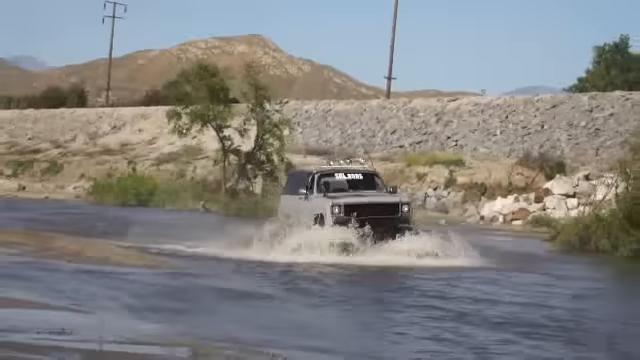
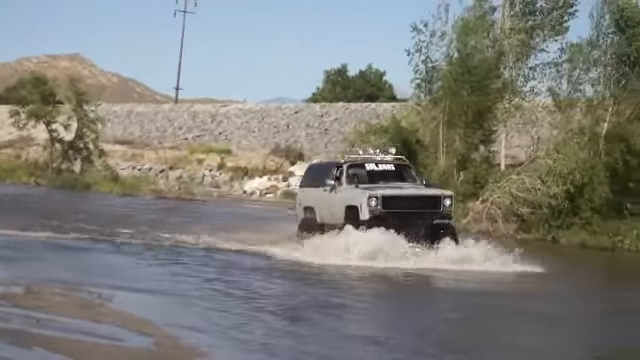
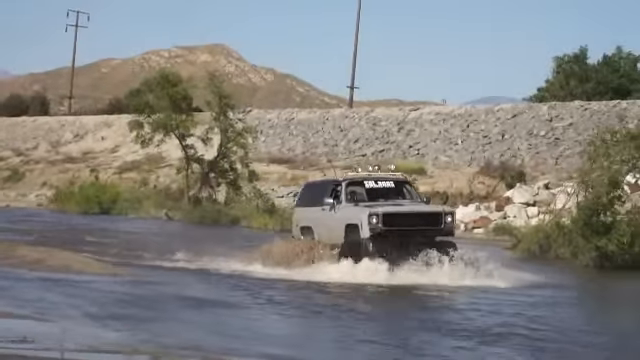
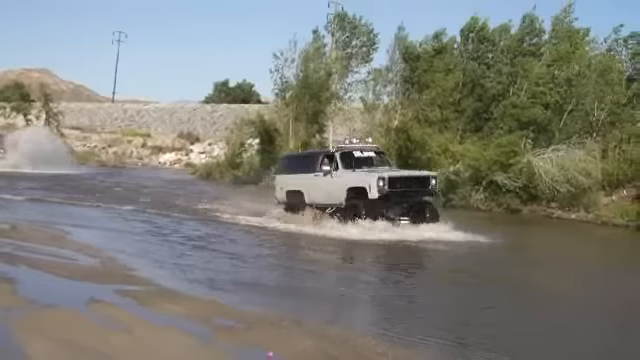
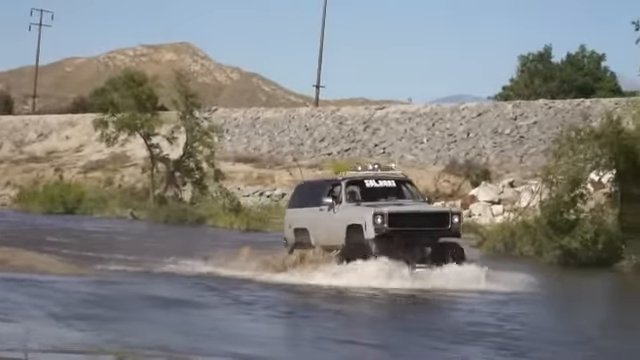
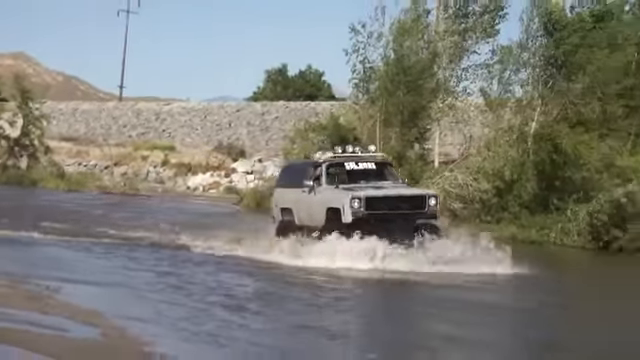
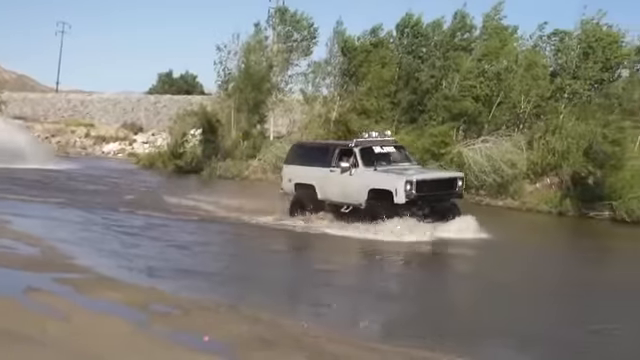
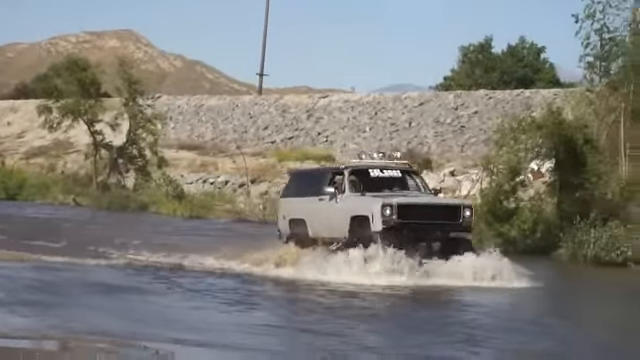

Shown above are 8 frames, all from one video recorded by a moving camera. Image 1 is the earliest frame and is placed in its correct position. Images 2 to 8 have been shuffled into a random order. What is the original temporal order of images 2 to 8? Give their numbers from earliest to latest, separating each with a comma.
3, 5, 8, 2, 6, 4, 7
